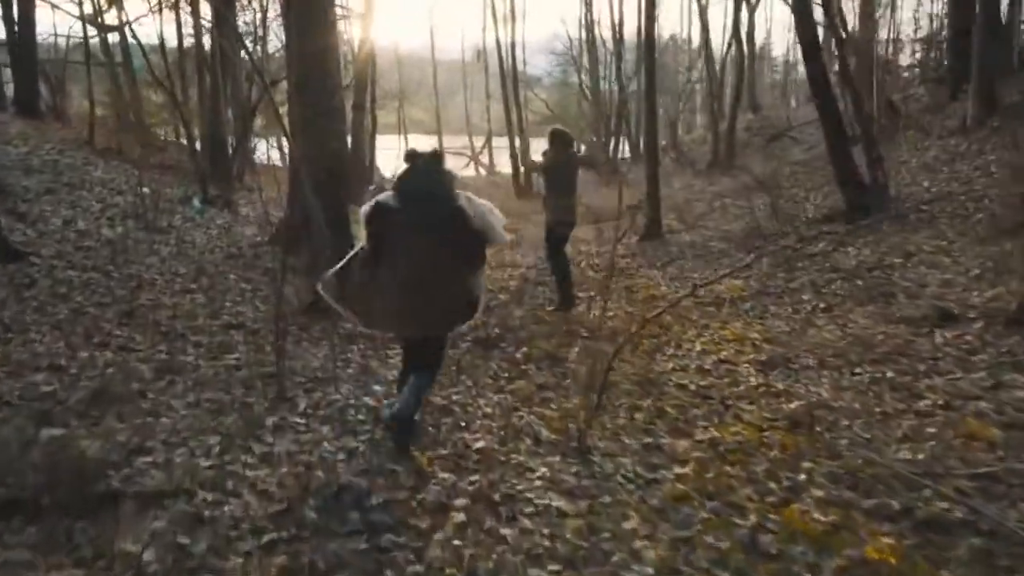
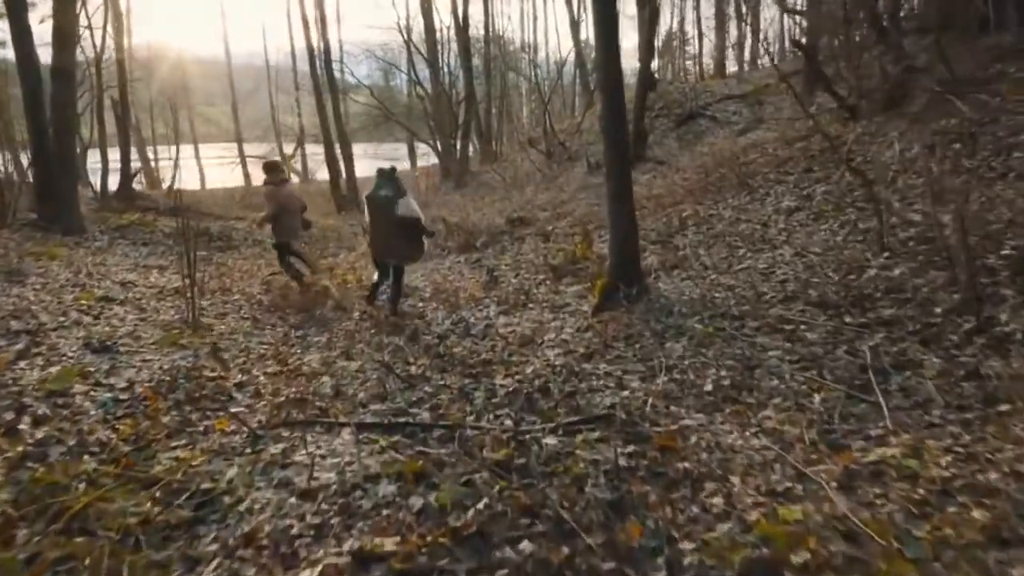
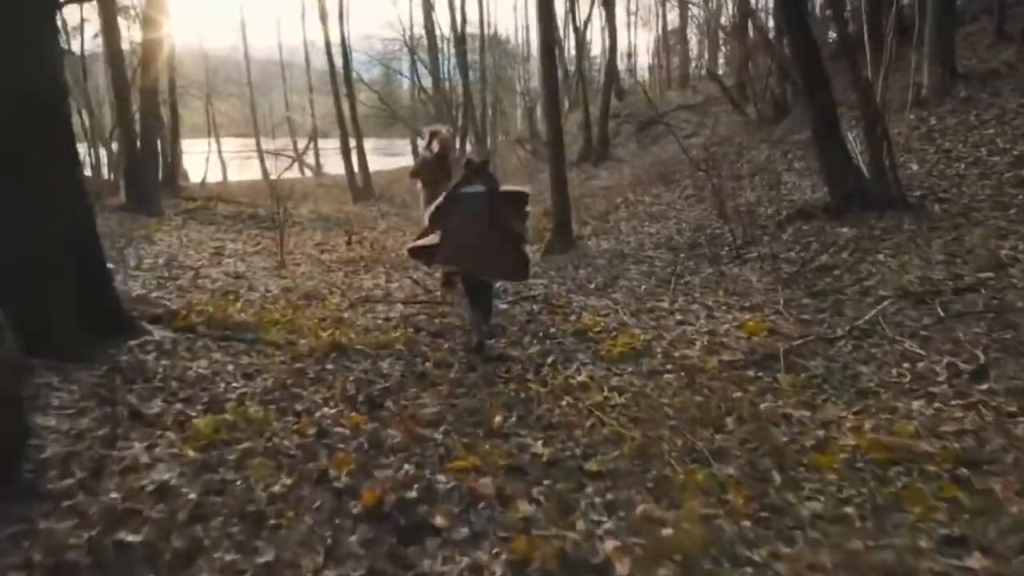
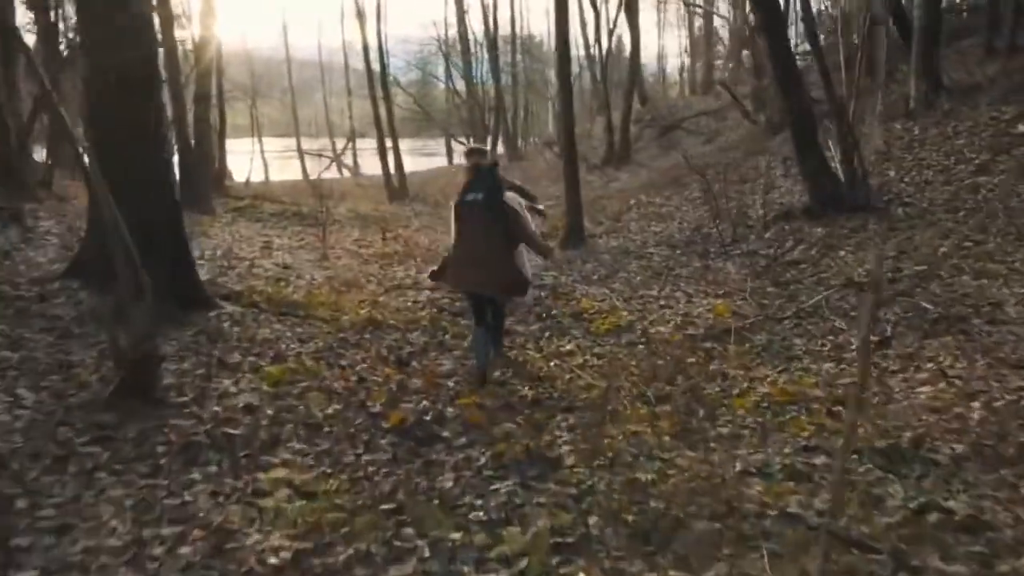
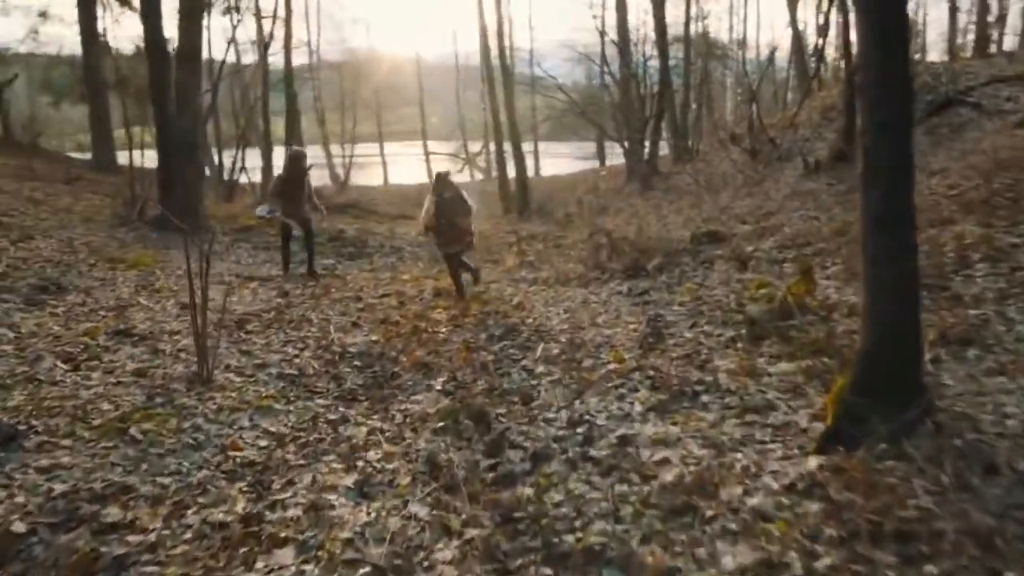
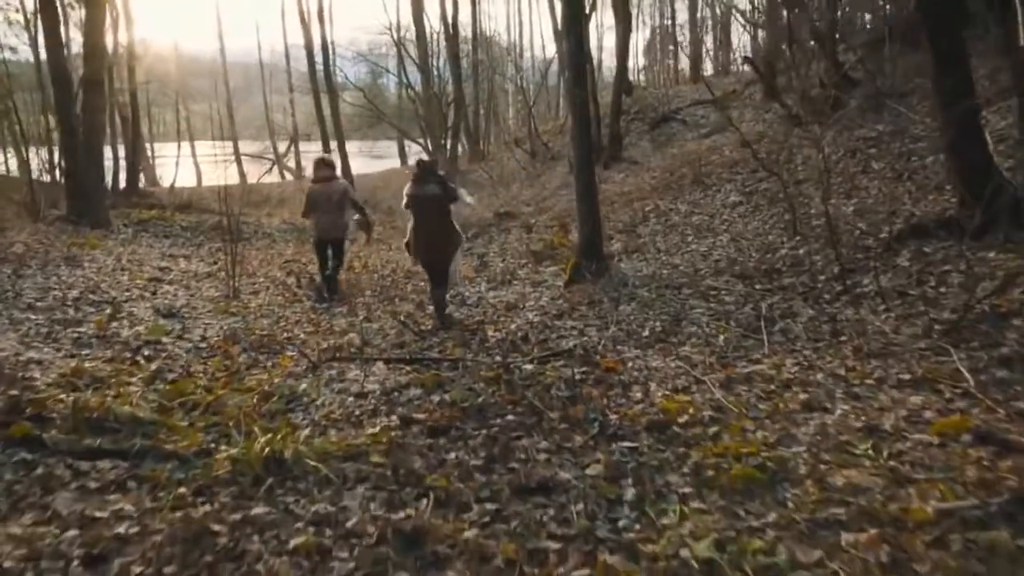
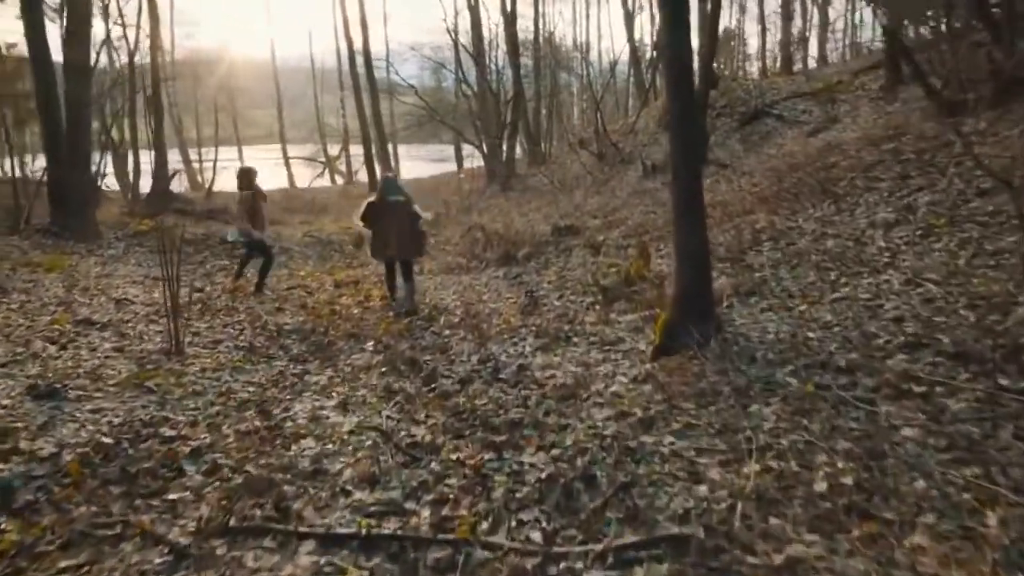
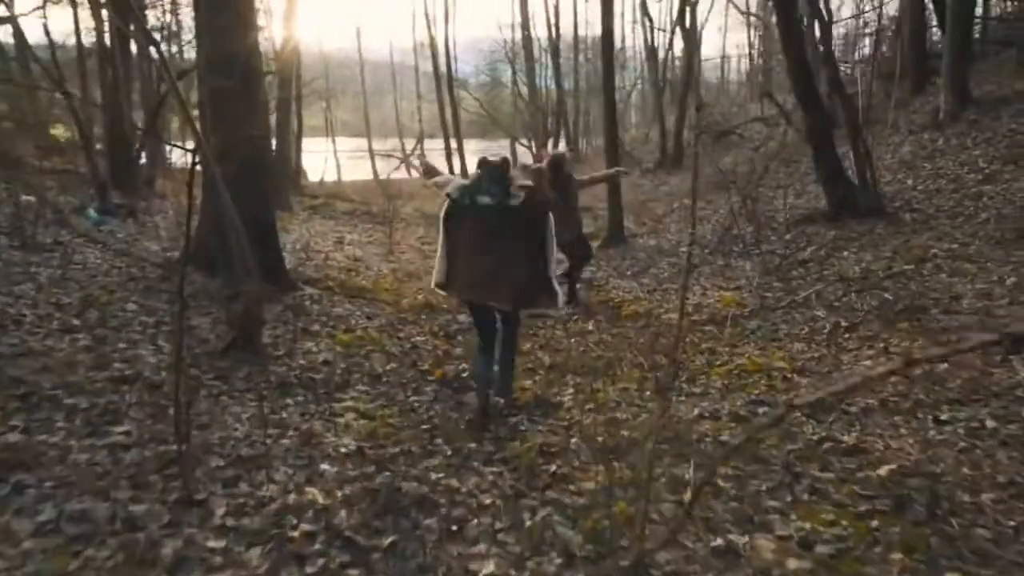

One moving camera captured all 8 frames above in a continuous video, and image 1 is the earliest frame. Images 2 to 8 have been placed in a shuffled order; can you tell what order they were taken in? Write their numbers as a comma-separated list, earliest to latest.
8, 4, 3, 6, 2, 7, 5
